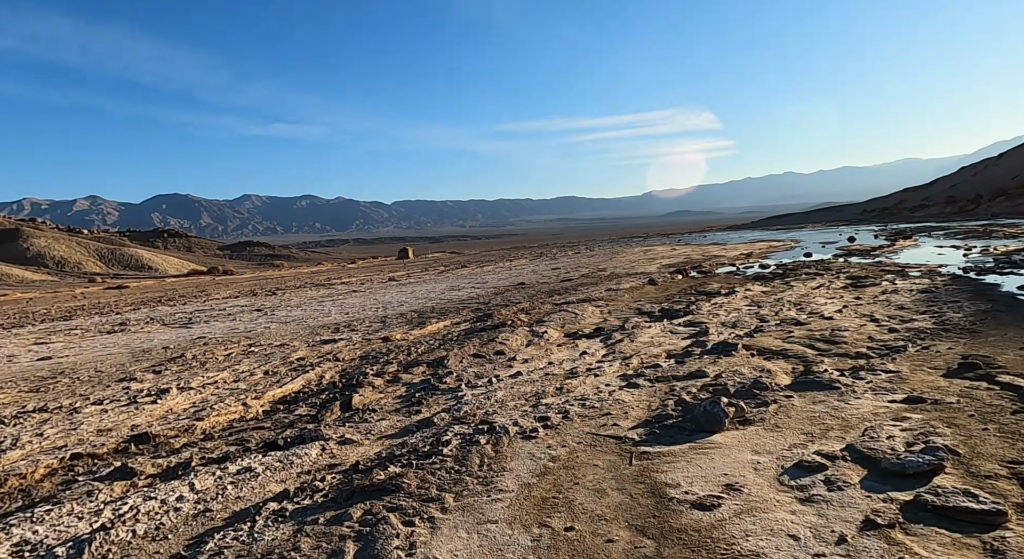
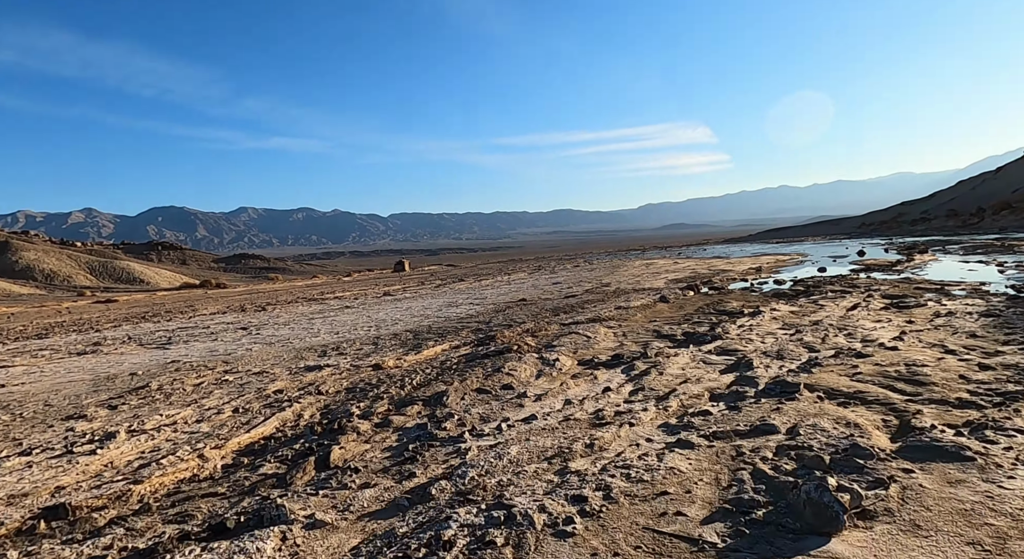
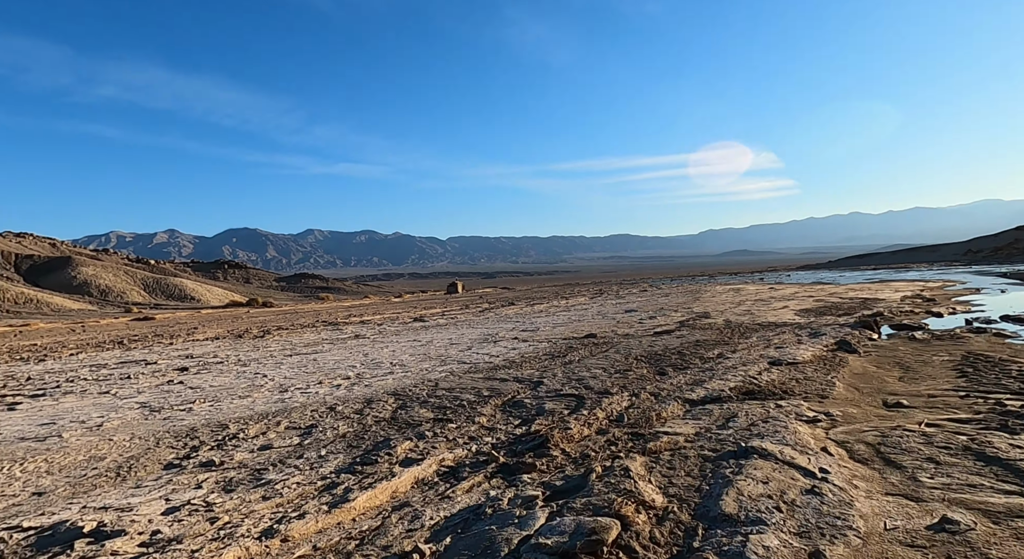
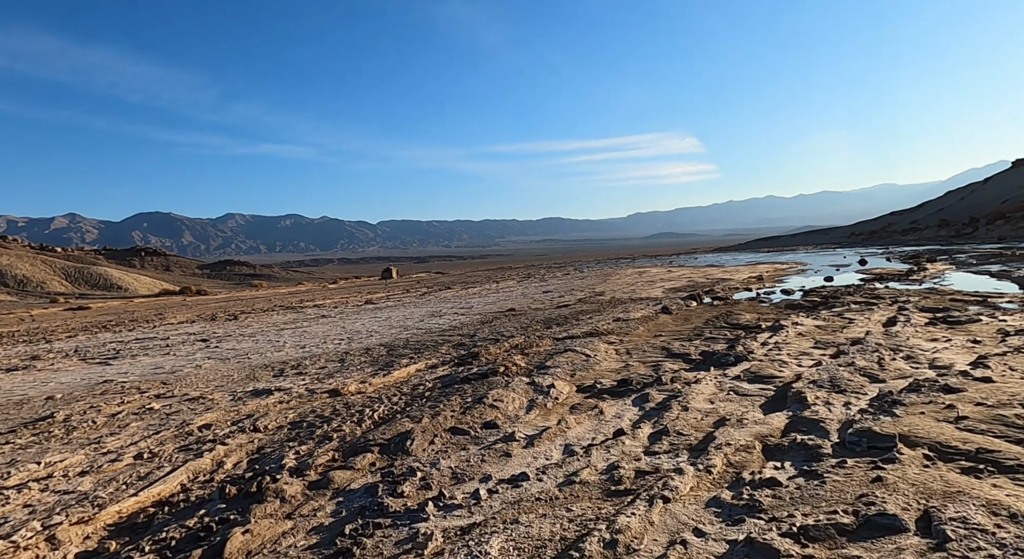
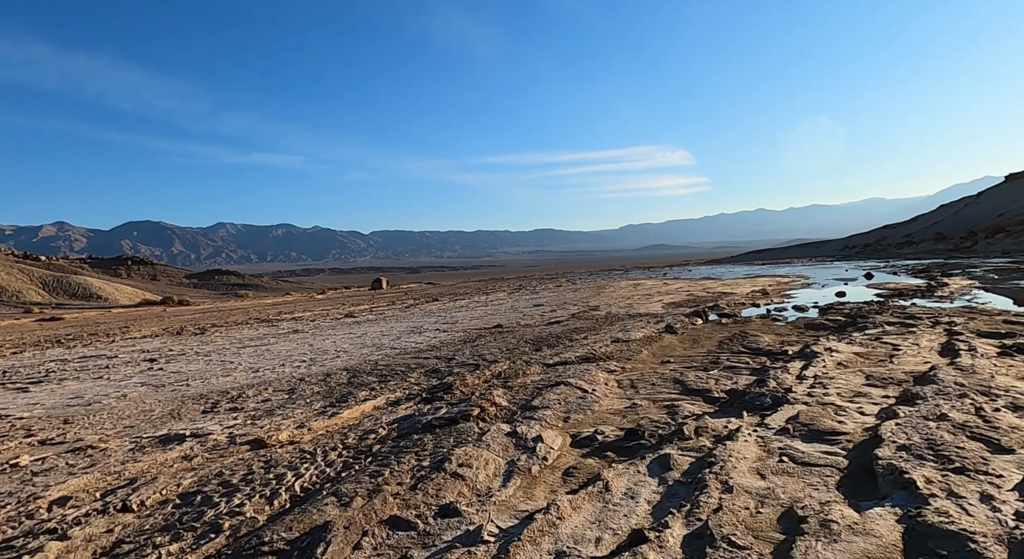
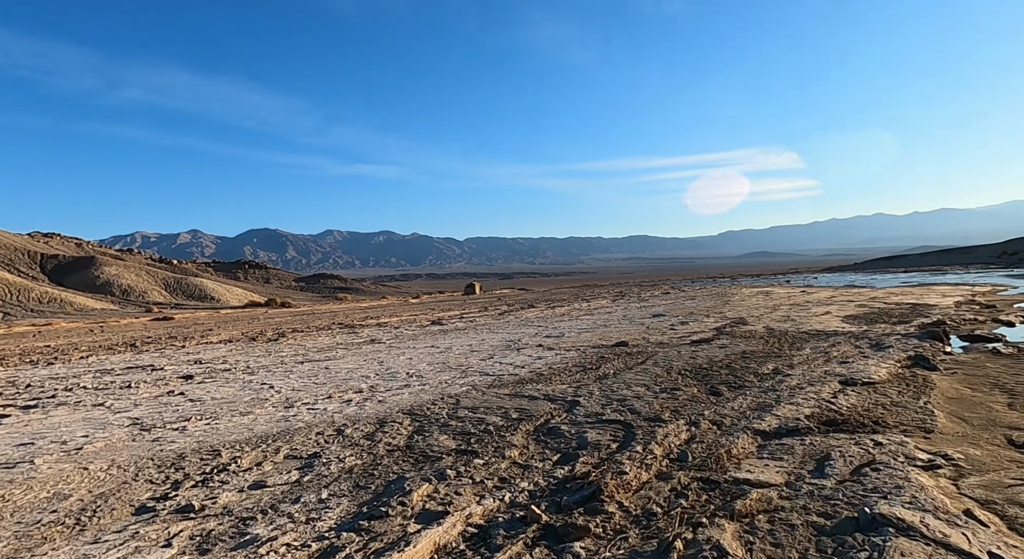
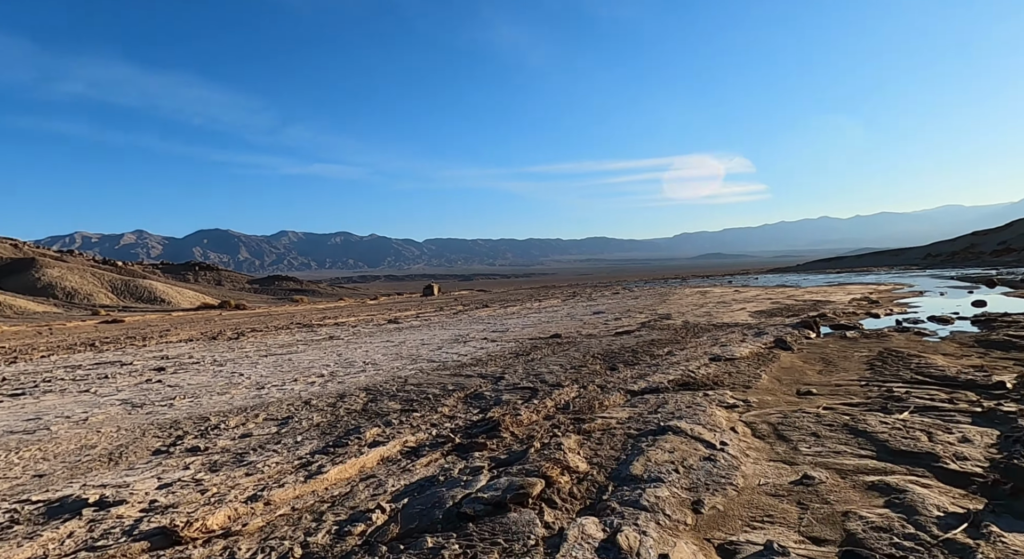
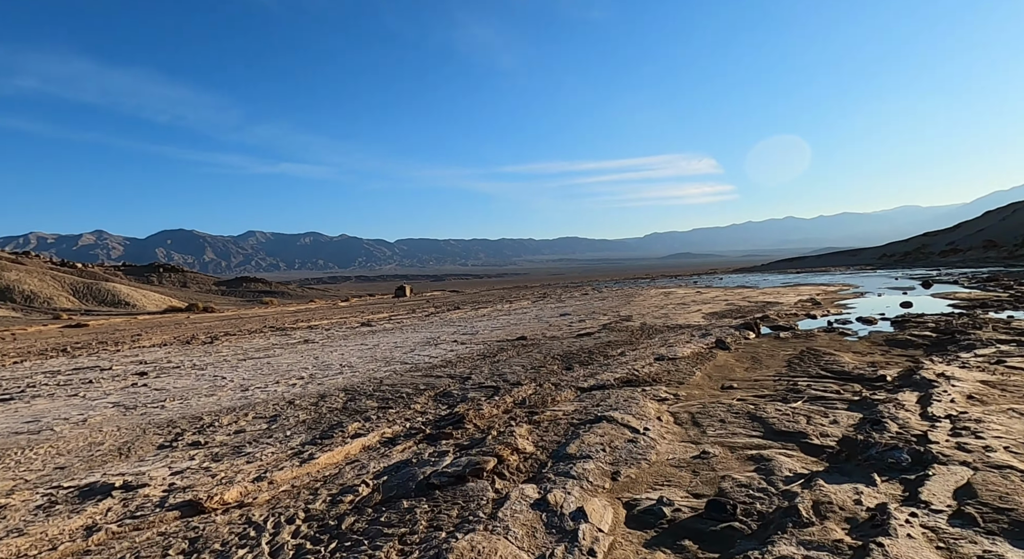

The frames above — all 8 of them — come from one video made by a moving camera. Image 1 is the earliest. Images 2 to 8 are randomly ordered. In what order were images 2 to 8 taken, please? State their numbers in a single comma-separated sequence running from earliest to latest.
2, 4, 5, 8, 7, 3, 6
